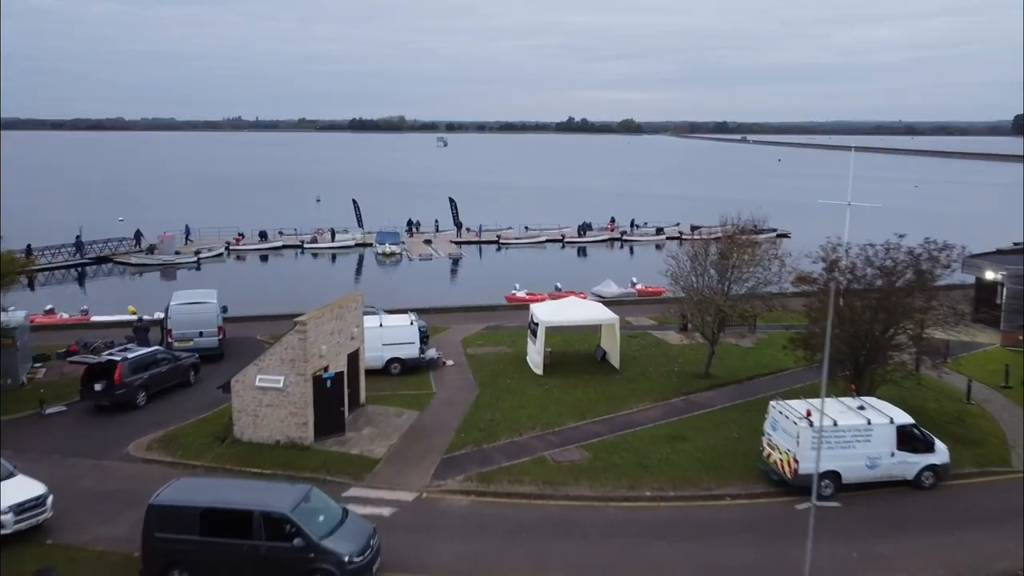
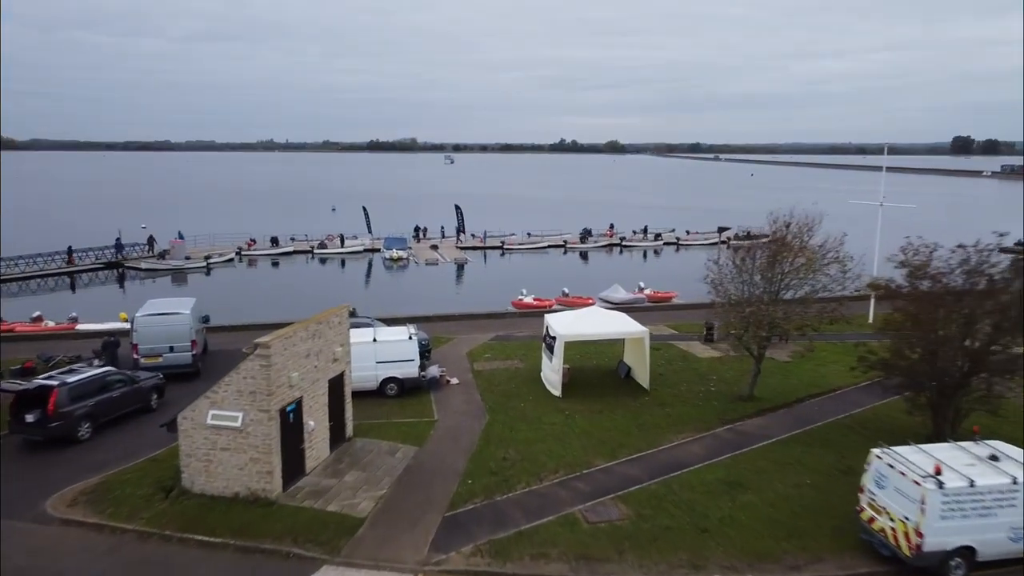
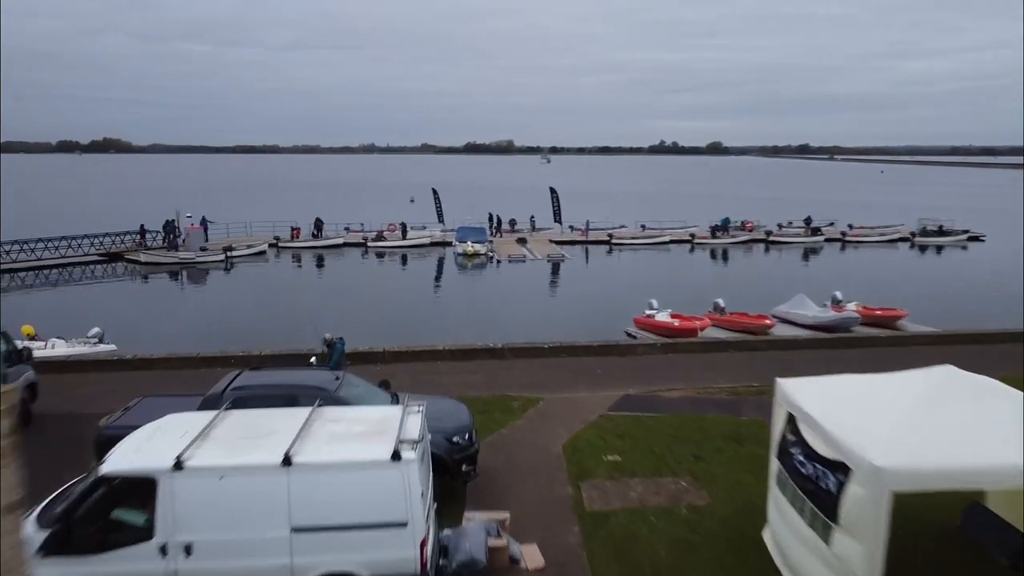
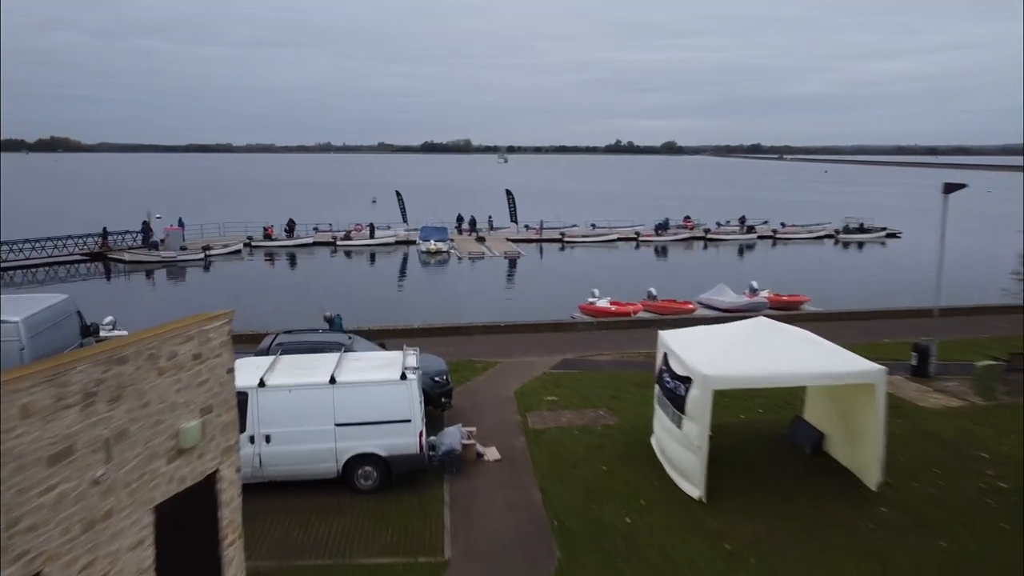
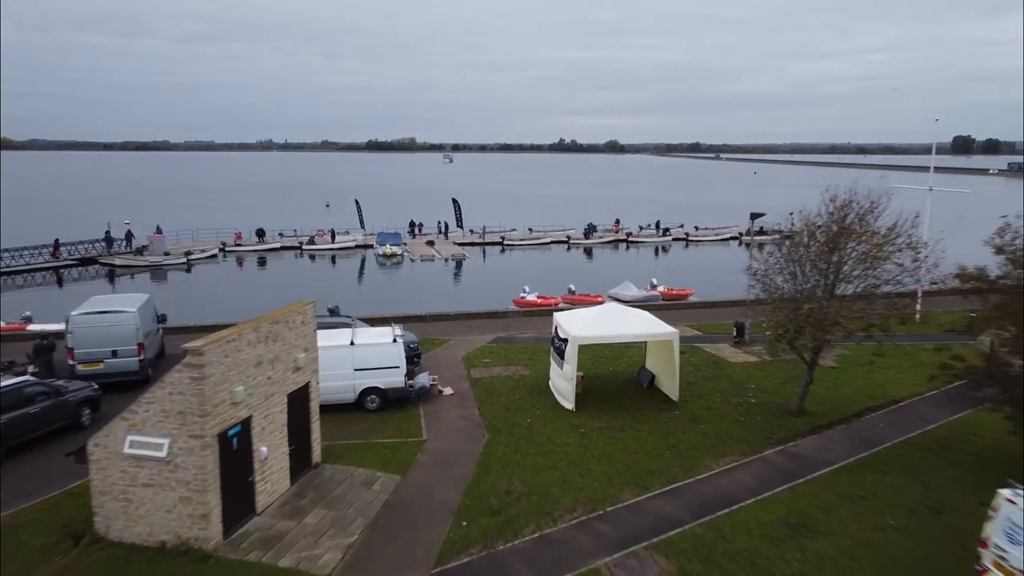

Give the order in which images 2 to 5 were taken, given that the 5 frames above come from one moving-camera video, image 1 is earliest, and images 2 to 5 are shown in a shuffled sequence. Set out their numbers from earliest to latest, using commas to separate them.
2, 5, 4, 3
